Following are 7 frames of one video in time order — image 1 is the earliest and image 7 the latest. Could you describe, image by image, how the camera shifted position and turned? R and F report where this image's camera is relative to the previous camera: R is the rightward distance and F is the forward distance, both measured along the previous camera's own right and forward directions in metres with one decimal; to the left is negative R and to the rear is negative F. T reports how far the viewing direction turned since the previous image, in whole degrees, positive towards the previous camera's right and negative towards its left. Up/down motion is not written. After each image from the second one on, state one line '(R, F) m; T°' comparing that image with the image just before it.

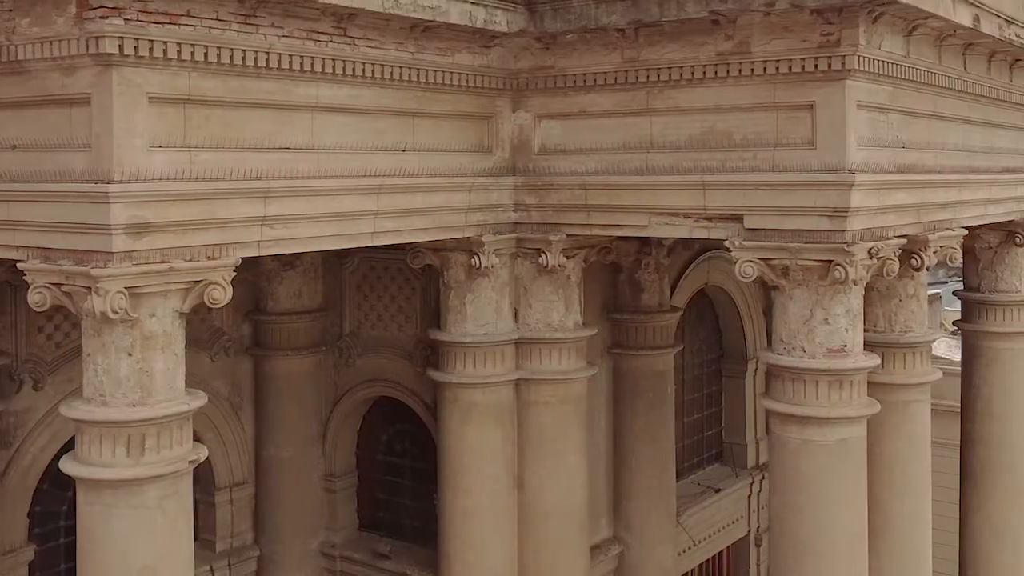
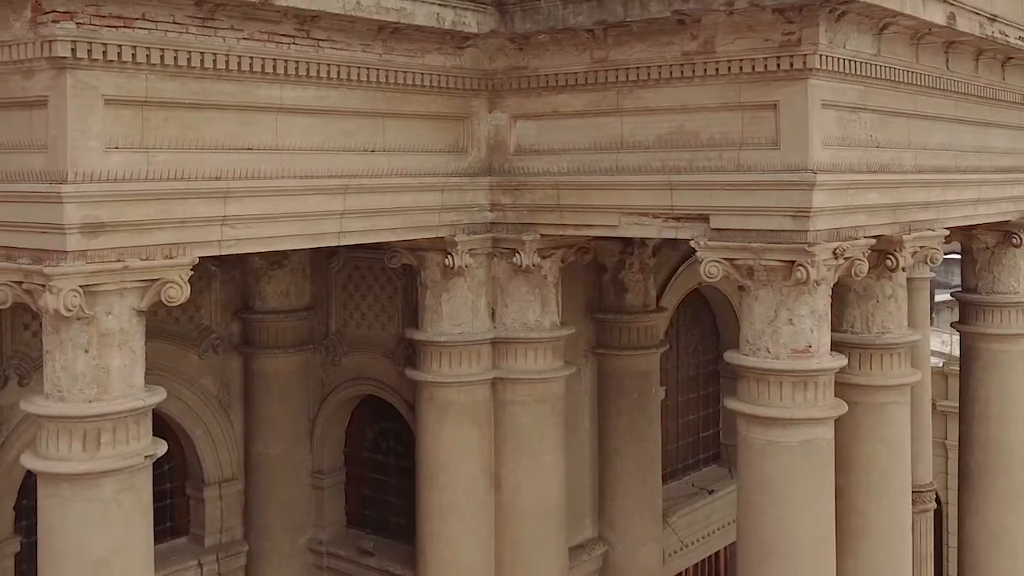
(+0.5, 0.0) m; -2°
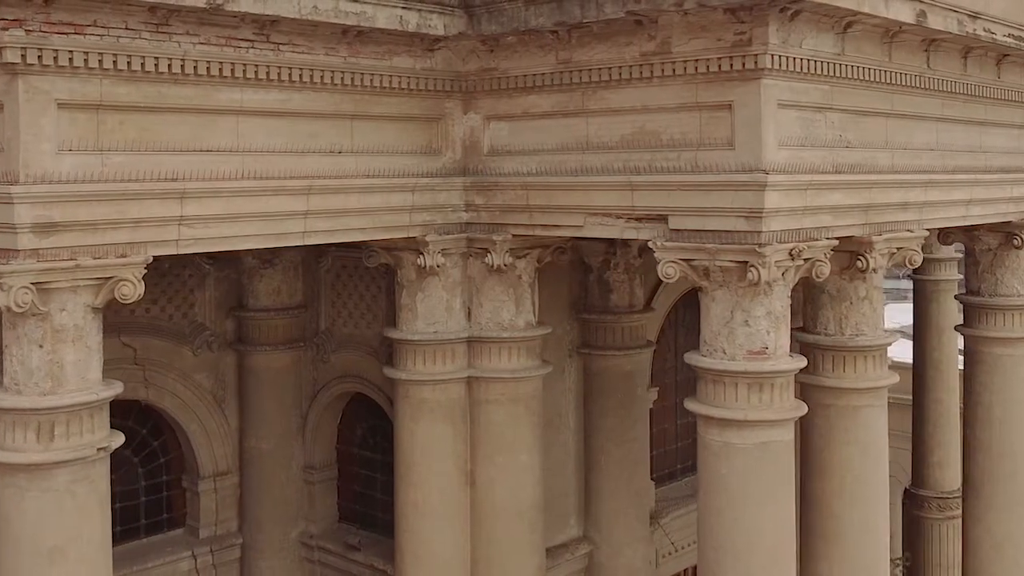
(+0.7, 0.0) m; -3°
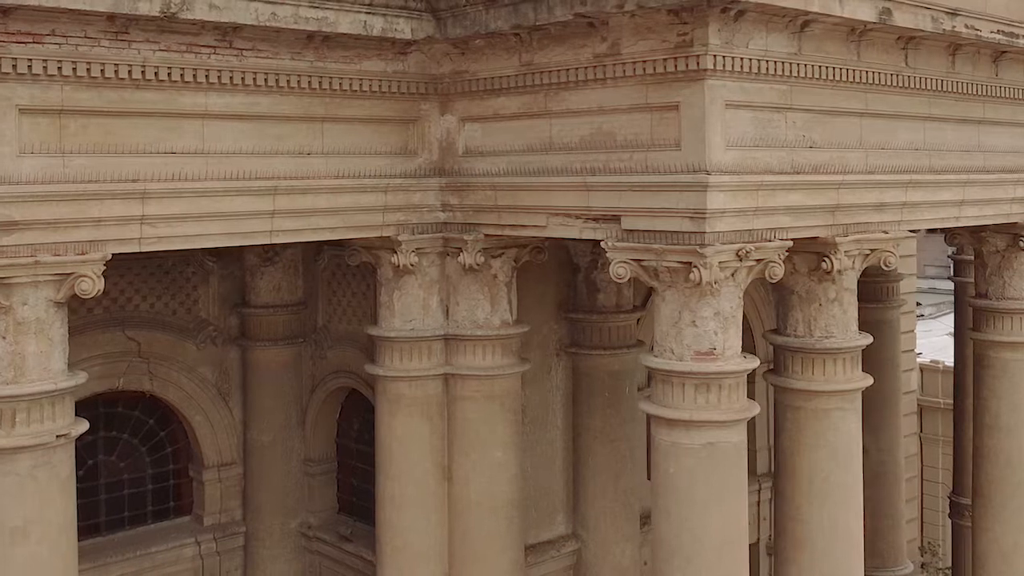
(+1.0, -0.1) m; -5°
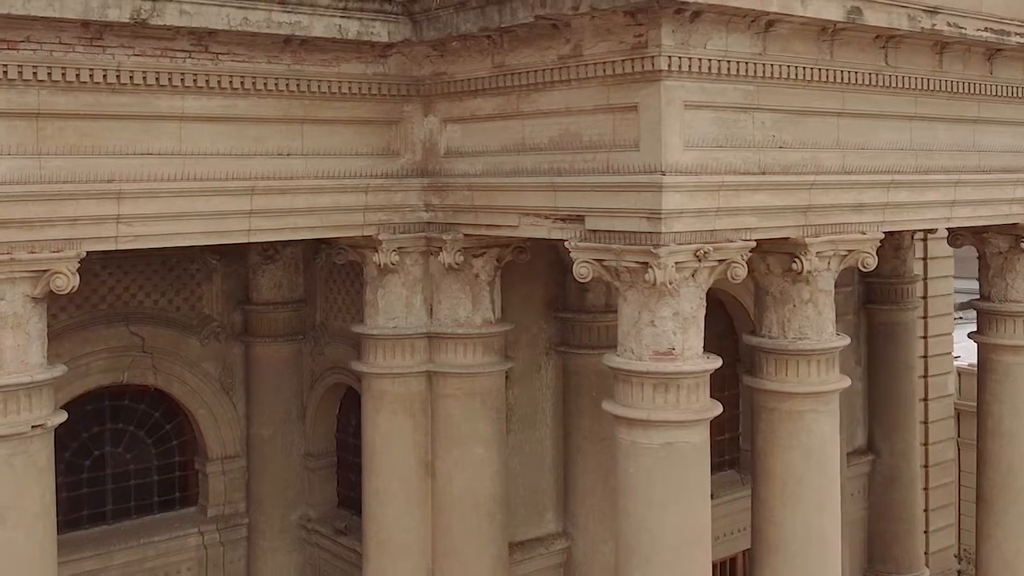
(+0.7, -0.1) m; -4°
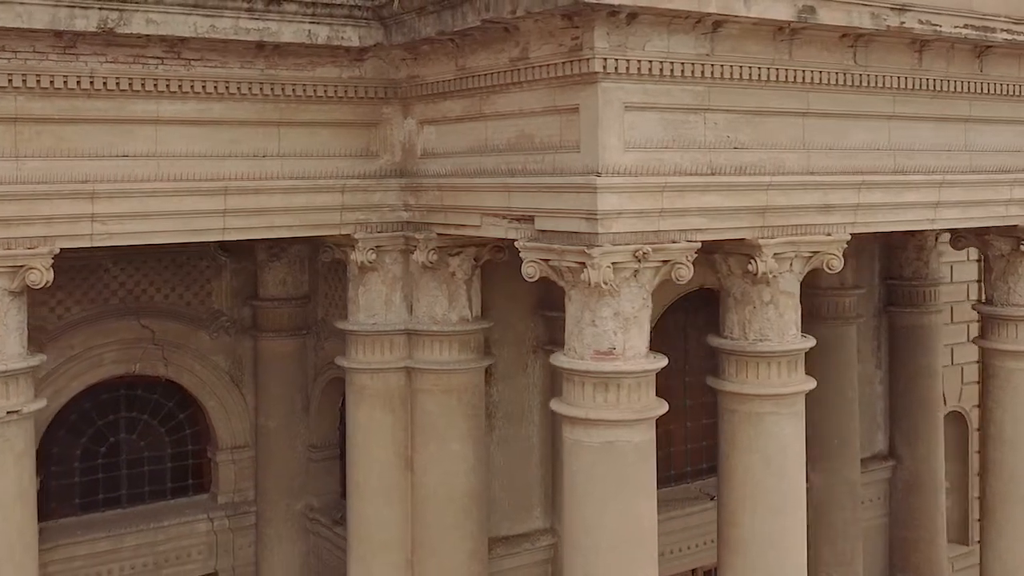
(+1.1, -0.1) m; -5°
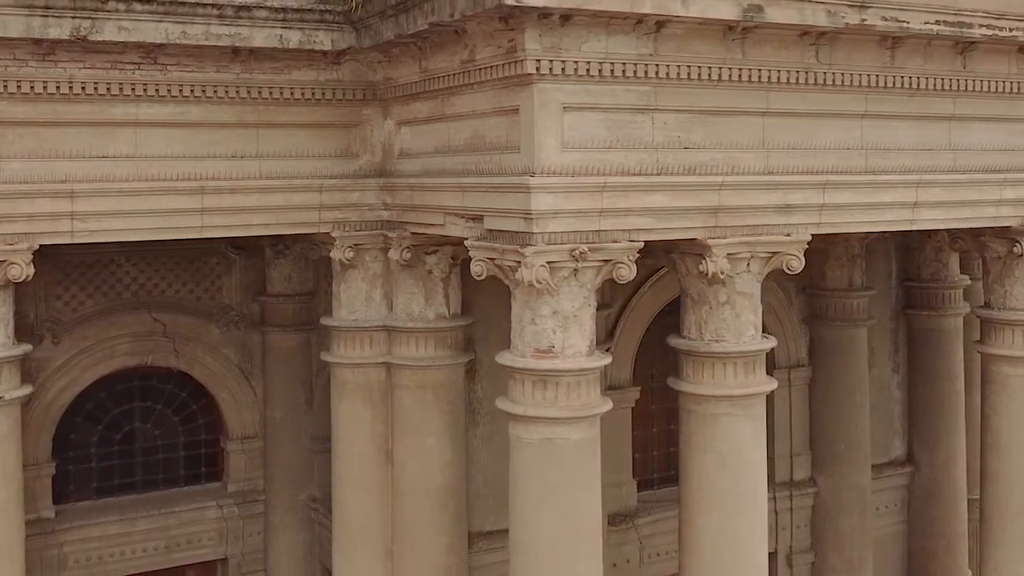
(+1.1, -0.1) m; -5°
